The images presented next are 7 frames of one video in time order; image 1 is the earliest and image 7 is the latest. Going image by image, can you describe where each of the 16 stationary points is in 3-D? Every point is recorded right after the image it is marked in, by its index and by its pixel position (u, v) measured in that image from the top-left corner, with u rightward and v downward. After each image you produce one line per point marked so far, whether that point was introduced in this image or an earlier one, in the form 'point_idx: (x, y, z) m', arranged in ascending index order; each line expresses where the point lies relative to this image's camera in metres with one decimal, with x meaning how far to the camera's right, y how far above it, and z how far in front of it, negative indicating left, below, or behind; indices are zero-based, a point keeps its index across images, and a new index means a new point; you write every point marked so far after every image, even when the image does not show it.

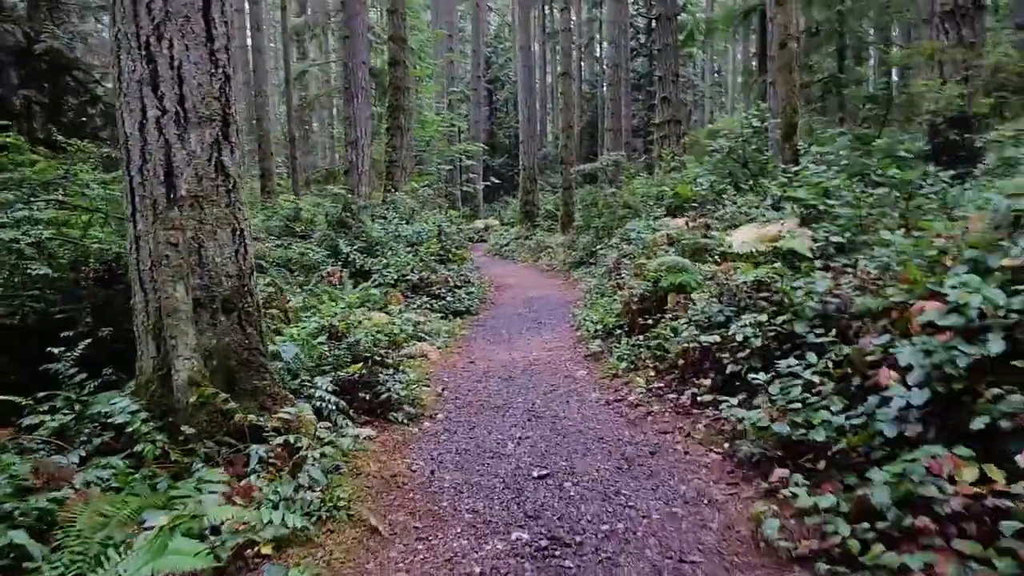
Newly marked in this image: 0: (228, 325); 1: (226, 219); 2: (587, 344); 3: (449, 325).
0: (-1.5, -0.2, +4.3) m
1: (-1.5, +0.4, +4.4) m
2: (+0.8, -0.6, +9.4) m
3: (-0.8, -0.5, +11.6) m
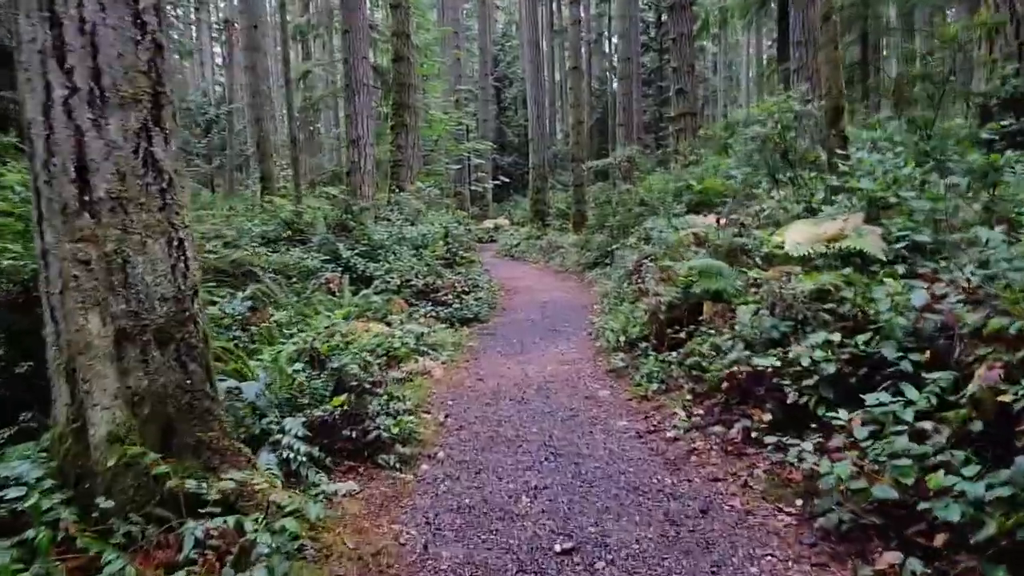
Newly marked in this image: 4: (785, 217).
0: (-1.4, -0.3, +3.4) m
1: (-1.4, +0.2, +3.4) m
2: (+1.0, -0.7, +8.4) m
3: (-0.7, -0.6, +10.7) m
4: (+2.4, +0.6, +7.5) m
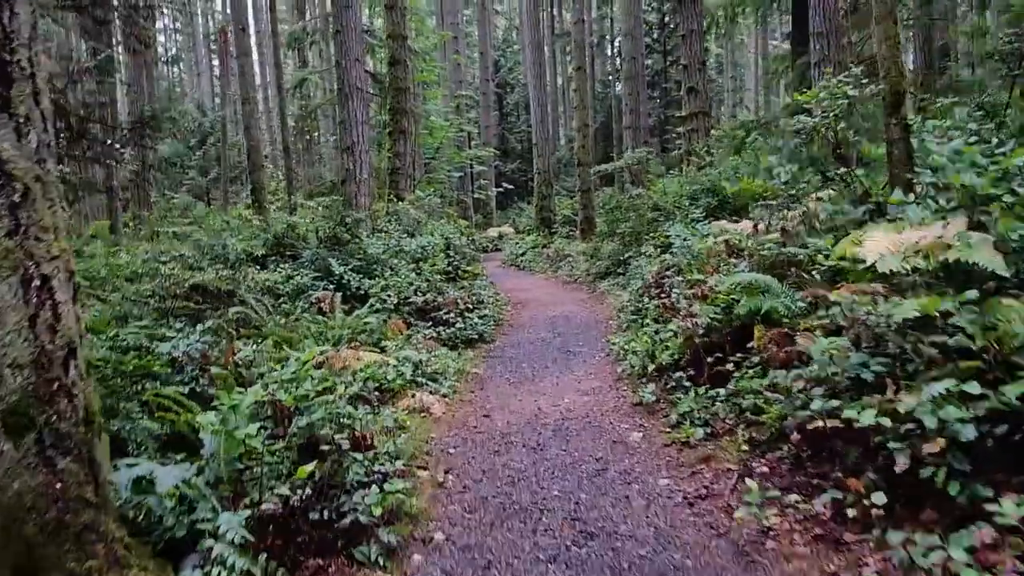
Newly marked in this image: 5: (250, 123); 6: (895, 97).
0: (-1.3, -0.5, +2.3) m
1: (-1.4, +0.1, +2.3) m
2: (+1.1, -0.9, +7.3) m
3: (-0.6, -0.8, +9.6) m
4: (+2.5, +0.5, +6.4) m
5: (-6.1, +3.8, +19.8) m
6: (+2.9, +1.5, +6.5) m
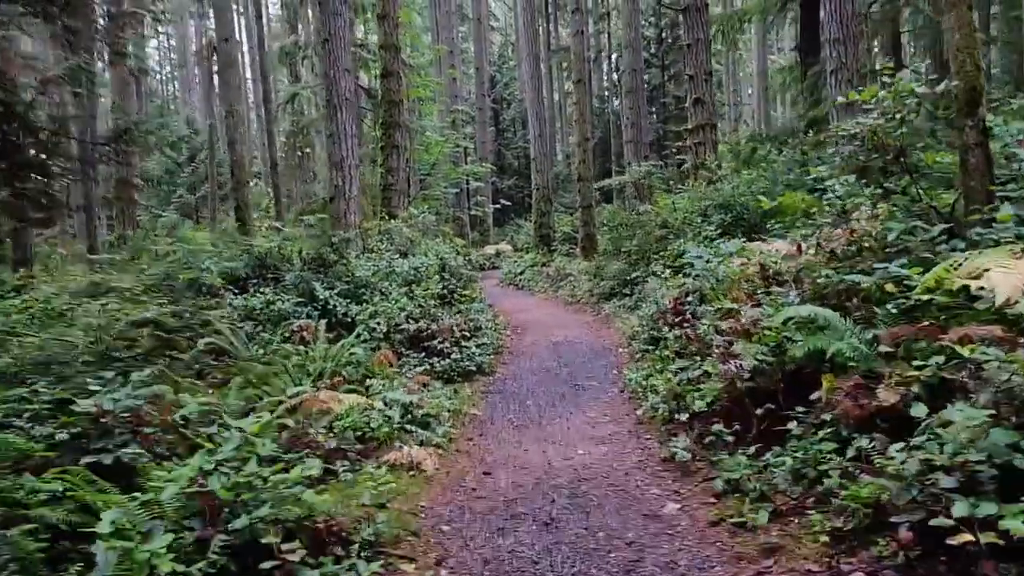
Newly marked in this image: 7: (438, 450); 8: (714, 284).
0: (-1.3, -0.6, +1.2) m
1: (-1.3, -0.1, +1.3) m
2: (+1.1, -1.1, +6.2) m
3: (-0.5, -1.1, +8.5) m
4: (+2.5, +0.3, +5.4) m
5: (-6.1, +3.3, +18.8) m
6: (+2.9, +1.2, +5.4) m
7: (-0.6, -1.3, +6.6) m
8: (+2.0, 0.0, +8.6) m
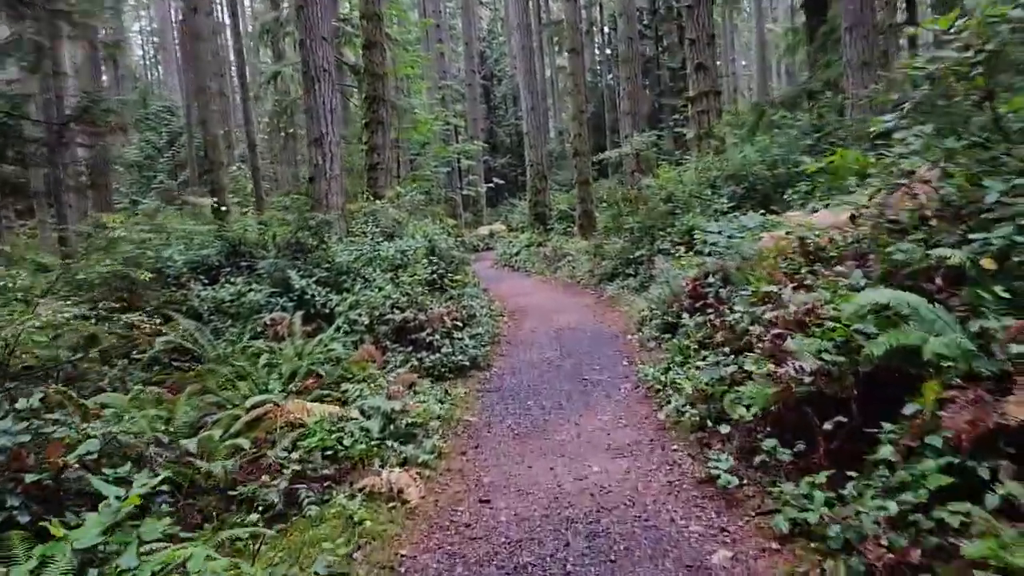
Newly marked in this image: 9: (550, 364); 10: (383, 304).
0: (-1.3, -0.7, +0.1) m
1: (-1.3, -0.1, +0.2) m
2: (+1.1, -1.0, +5.2) m
3: (-0.5, -1.0, +7.4) m
4: (+2.5, +0.4, +4.3) m
5: (-6.3, +3.6, +17.6) m
6: (+2.9, +1.4, +4.3) m
7: (-0.6, -1.2, +5.5) m
8: (+2.0, +0.2, +7.5) m
9: (+0.4, -0.8, +9.3) m
10: (-1.5, -0.2, +10.2) m
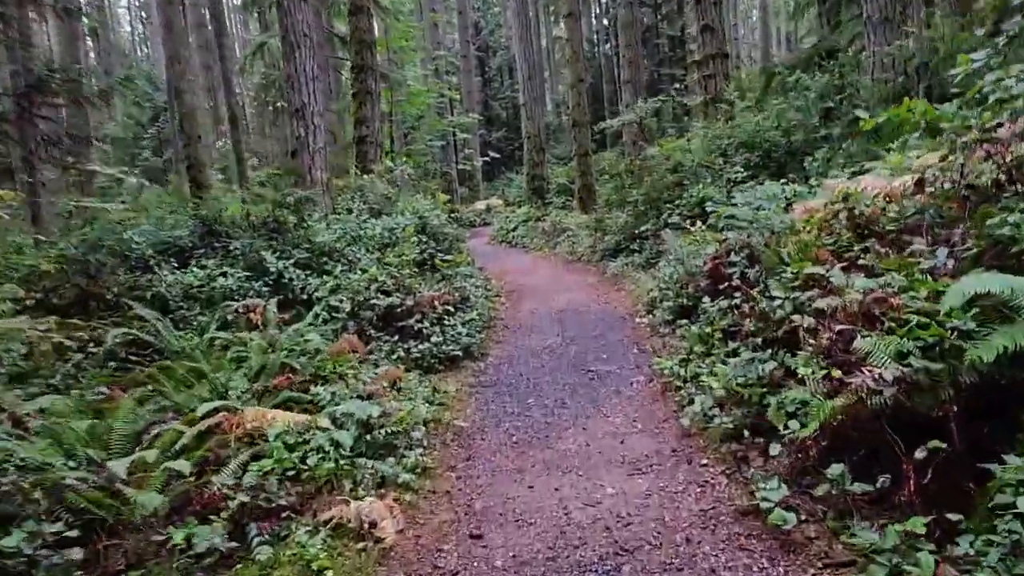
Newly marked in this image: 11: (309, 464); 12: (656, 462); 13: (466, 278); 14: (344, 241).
0: (-1.3, -0.8, -0.8) m
1: (-1.3, -0.2, -0.8) m
2: (+1.1, -0.9, +4.2) m
3: (-0.6, -0.9, +6.5) m
4: (+2.5, +0.5, +3.3) m
5: (-6.4, +3.9, +16.5) m
6: (+2.9, +1.4, +3.3) m
7: (-0.6, -1.1, +4.6) m
8: (+2.0, +0.4, +6.5) m
9: (+0.4, -0.6, +8.4) m
10: (-1.6, 0.0, +9.2) m
11: (-1.1, -0.9, +4.6) m
12: (+0.8, -1.0, +4.8) m
13: (-0.6, +0.1, +11.4) m
14: (-2.2, +0.6, +11.0) m
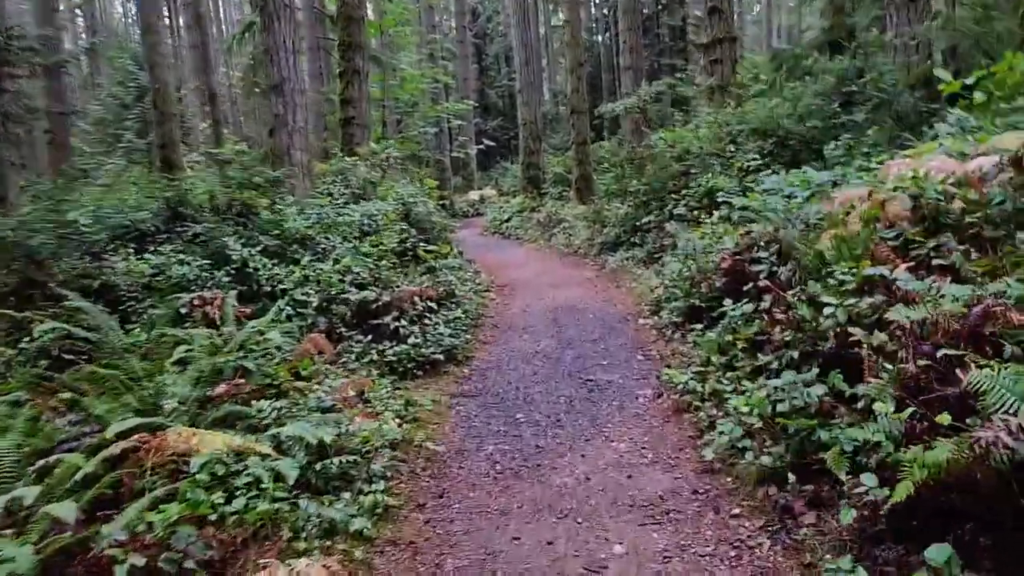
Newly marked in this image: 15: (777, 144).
0: (-1.3, -0.8, -1.7) m
1: (-1.4, -0.3, -1.8) m
2: (+1.0, -1.0, +3.3) m
3: (-0.6, -0.9, +5.5) m
4: (+2.4, +0.4, +2.4) m
5: (-6.5, +4.1, +15.4) m
6: (+2.8, +1.4, +2.4) m
7: (-0.7, -1.1, +3.6) m
8: (+1.9, +0.4, +5.6) m
9: (+0.3, -0.6, +7.5) m
10: (-1.7, +0.1, +8.3) m
11: (-1.2, -0.9, +3.7) m
12: (+0.7, -1.0, +3.8) m
13: (-0.7, +0.2, +10.4) m
14: (-2.3, +0.7, +10.0) m
15: (+3.6, +1.9, +11.4) m
